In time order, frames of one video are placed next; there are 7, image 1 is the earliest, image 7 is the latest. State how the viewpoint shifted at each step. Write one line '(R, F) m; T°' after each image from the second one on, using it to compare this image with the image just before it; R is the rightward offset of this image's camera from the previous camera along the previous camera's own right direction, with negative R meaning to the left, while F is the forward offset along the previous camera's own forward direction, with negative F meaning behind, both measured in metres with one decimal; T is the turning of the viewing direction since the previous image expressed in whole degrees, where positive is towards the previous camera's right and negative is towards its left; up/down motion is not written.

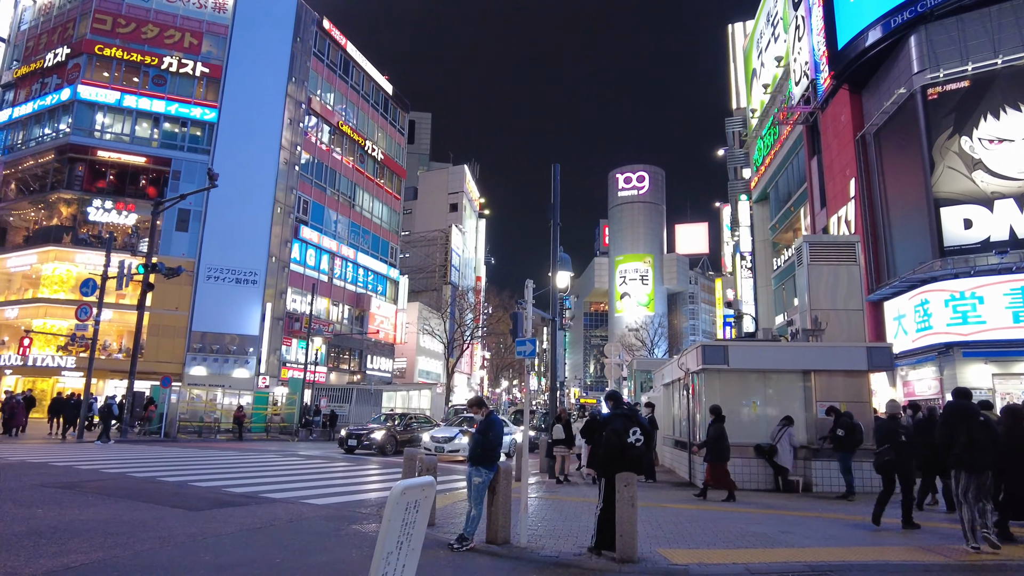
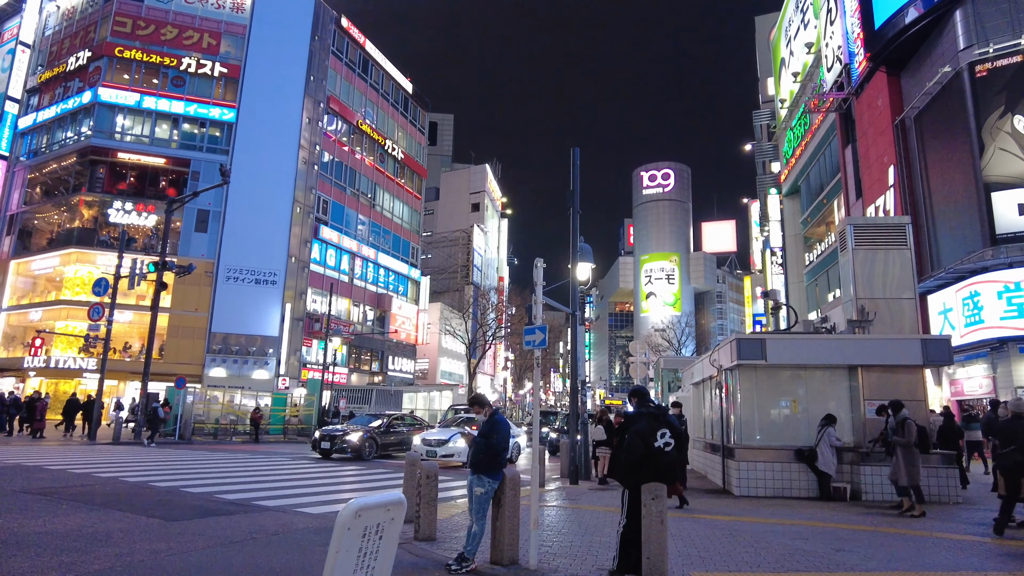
(+0.1, +0.8) m; -2°
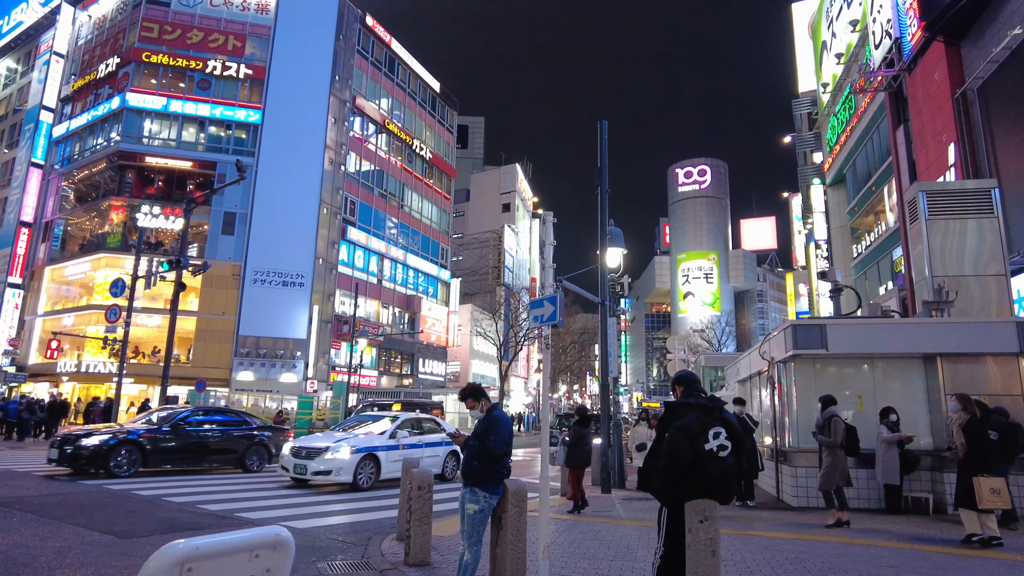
(+0.2, +1.1) m; -3°
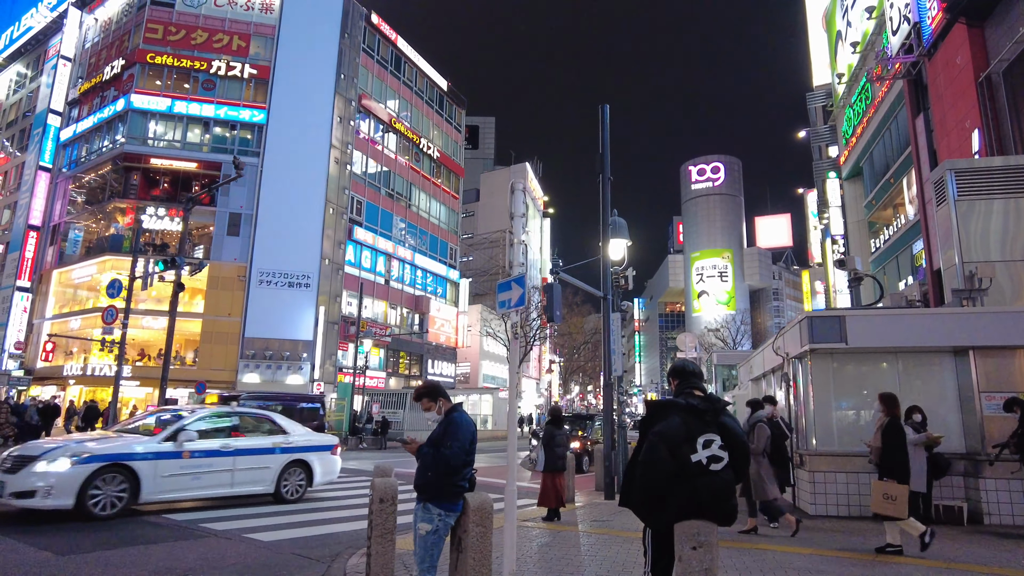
(+0.3, +0.6) m; -1°
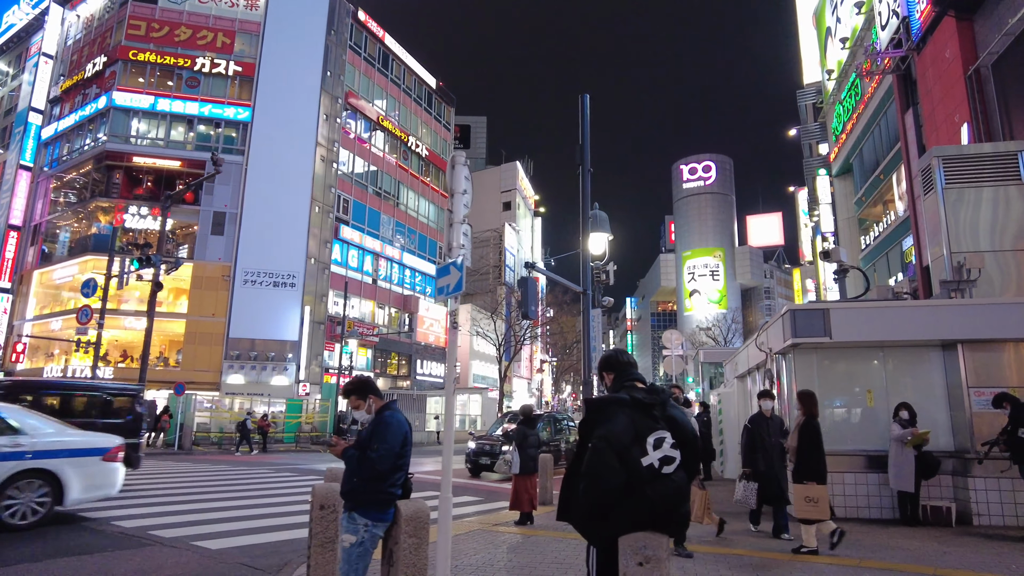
(+0.3, +0.3) m; +1°
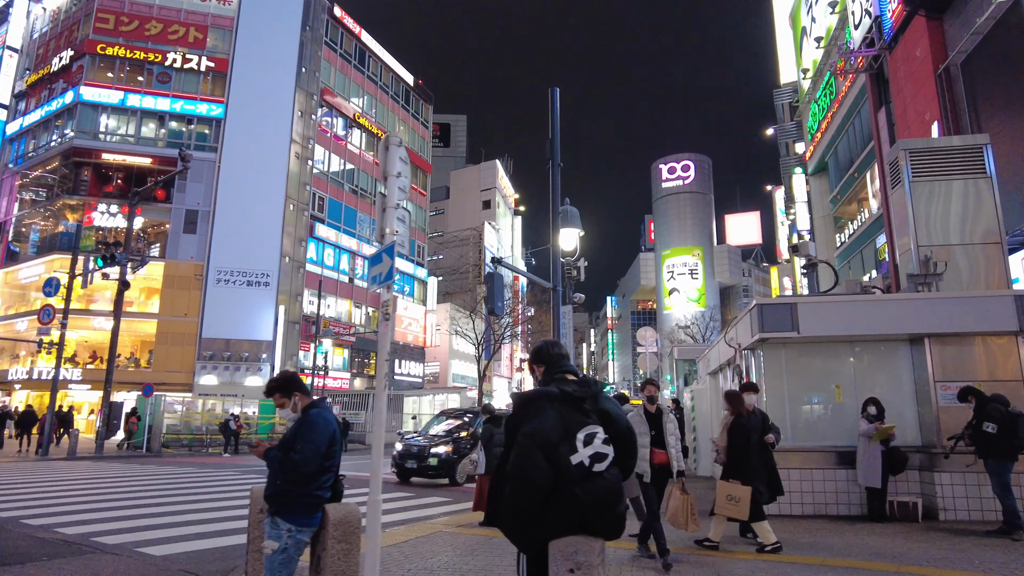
(+0.2, +0.2) m; +2°
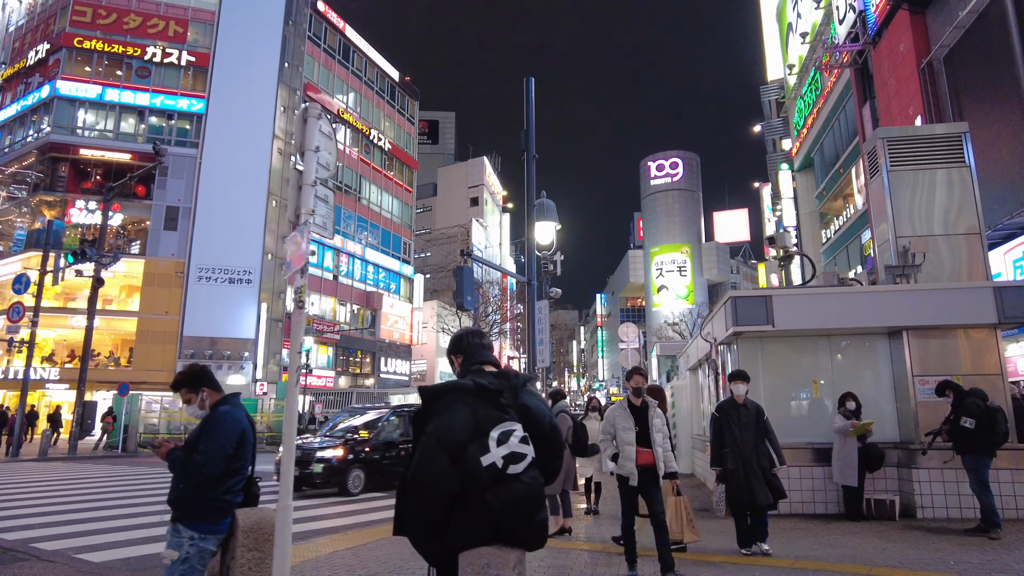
(+0.2, +0.2) m; +1°
